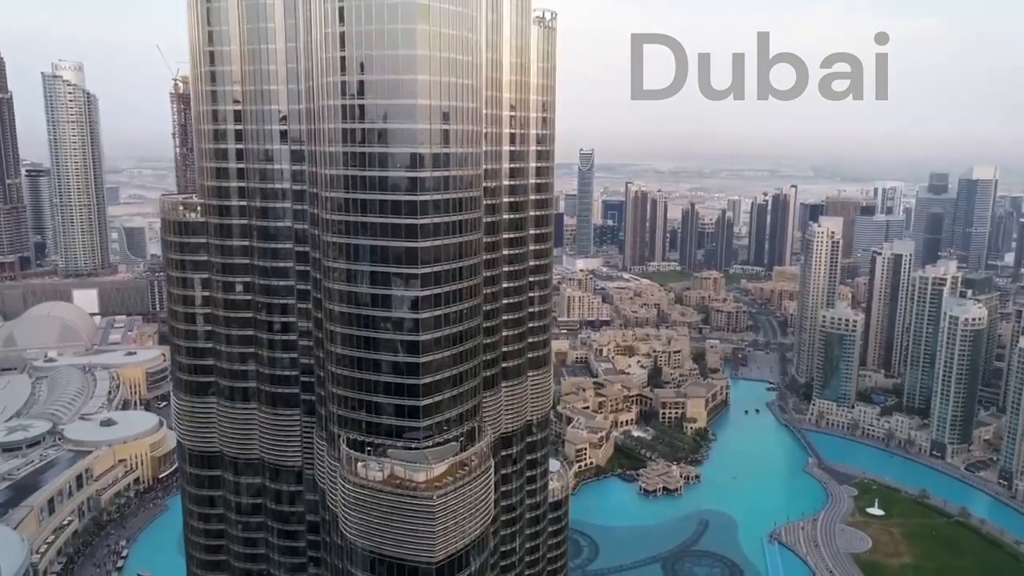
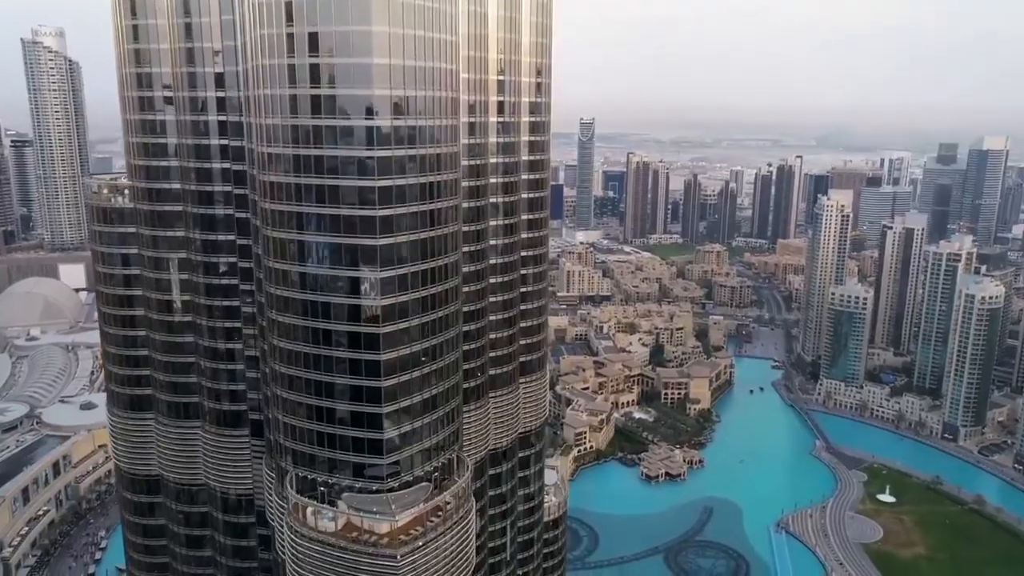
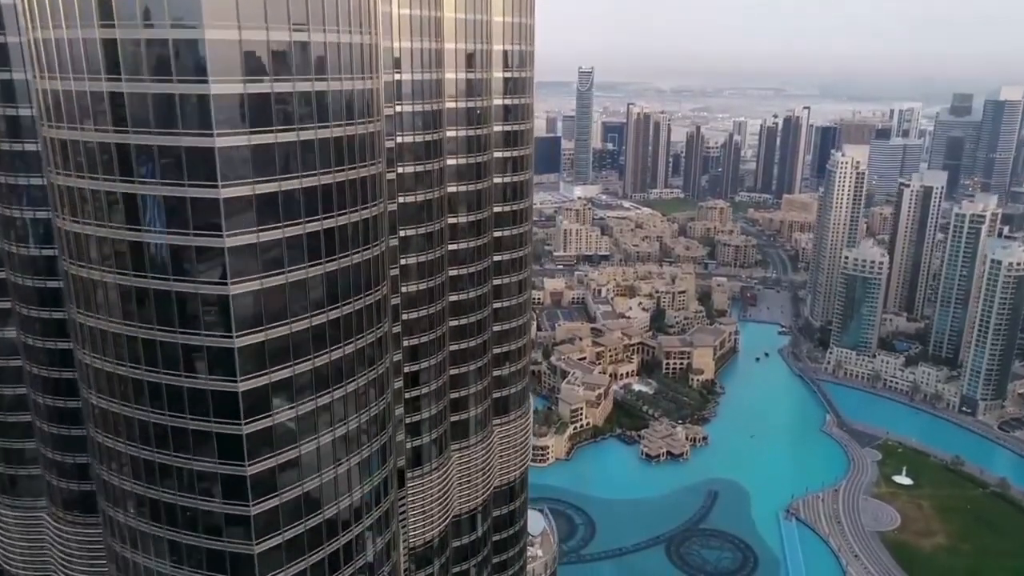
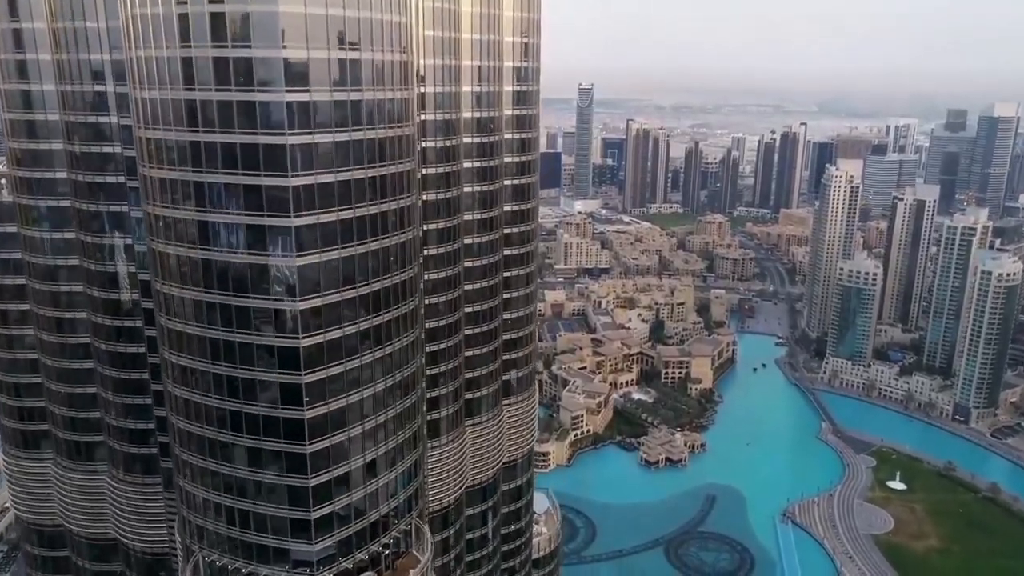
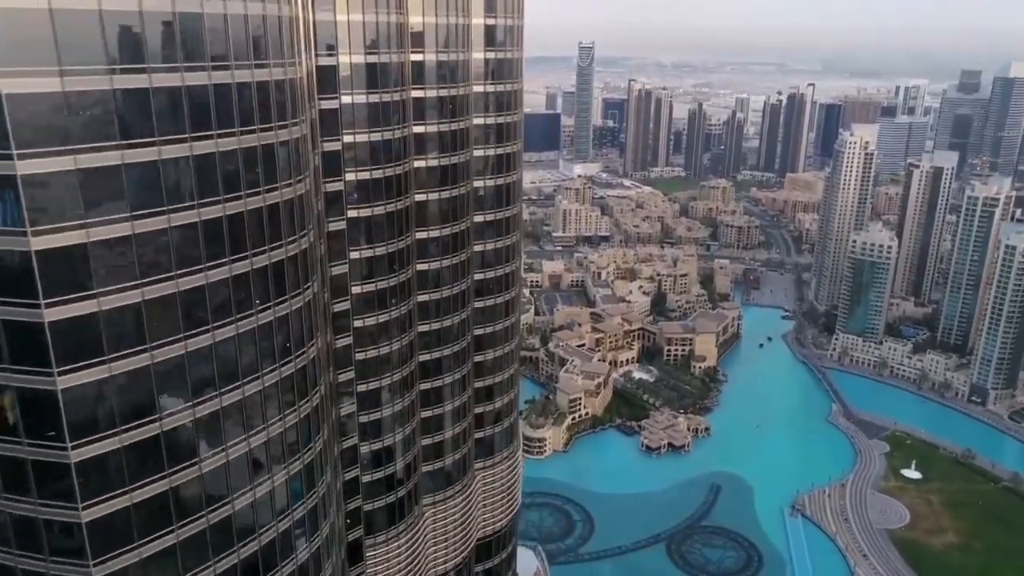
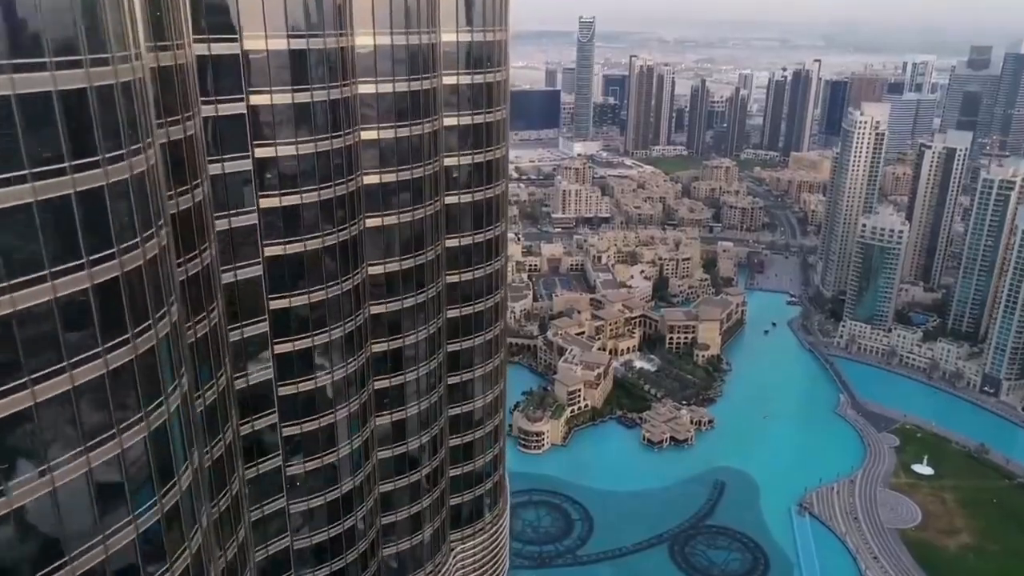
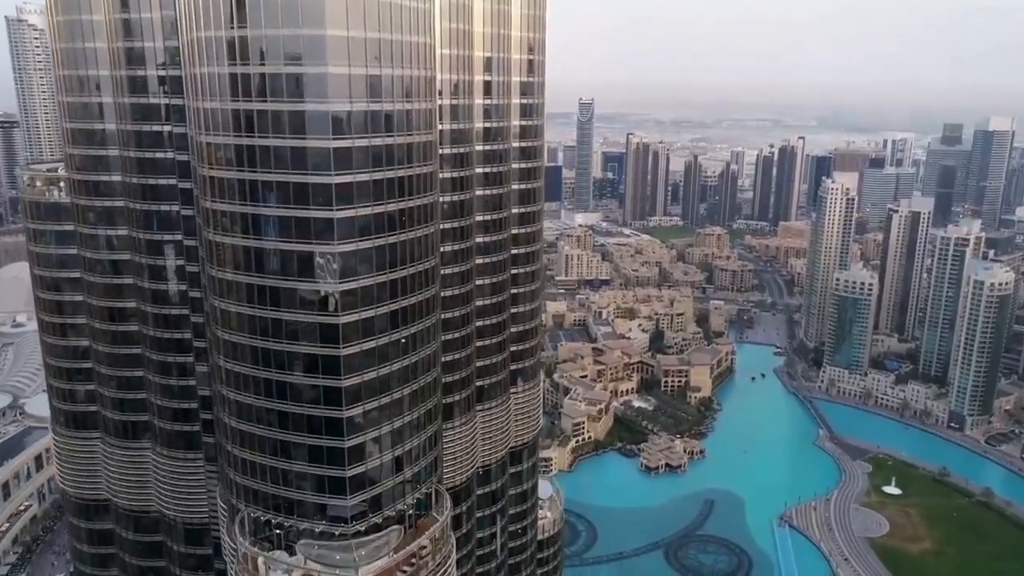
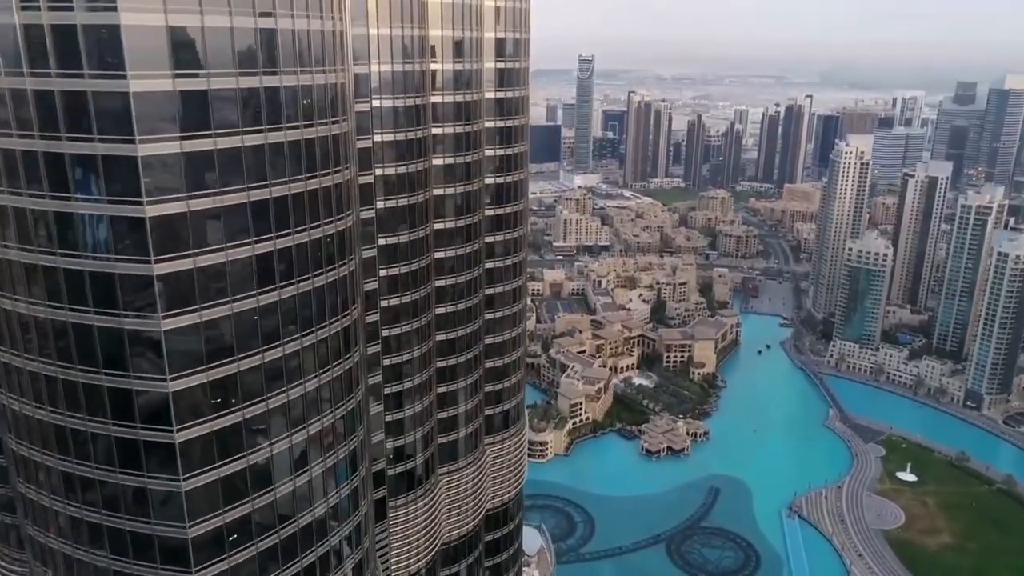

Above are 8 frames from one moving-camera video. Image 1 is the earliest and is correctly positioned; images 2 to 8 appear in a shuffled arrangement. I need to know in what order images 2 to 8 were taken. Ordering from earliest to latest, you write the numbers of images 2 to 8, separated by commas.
2, 7, 4, 3, 8, 5, 6
